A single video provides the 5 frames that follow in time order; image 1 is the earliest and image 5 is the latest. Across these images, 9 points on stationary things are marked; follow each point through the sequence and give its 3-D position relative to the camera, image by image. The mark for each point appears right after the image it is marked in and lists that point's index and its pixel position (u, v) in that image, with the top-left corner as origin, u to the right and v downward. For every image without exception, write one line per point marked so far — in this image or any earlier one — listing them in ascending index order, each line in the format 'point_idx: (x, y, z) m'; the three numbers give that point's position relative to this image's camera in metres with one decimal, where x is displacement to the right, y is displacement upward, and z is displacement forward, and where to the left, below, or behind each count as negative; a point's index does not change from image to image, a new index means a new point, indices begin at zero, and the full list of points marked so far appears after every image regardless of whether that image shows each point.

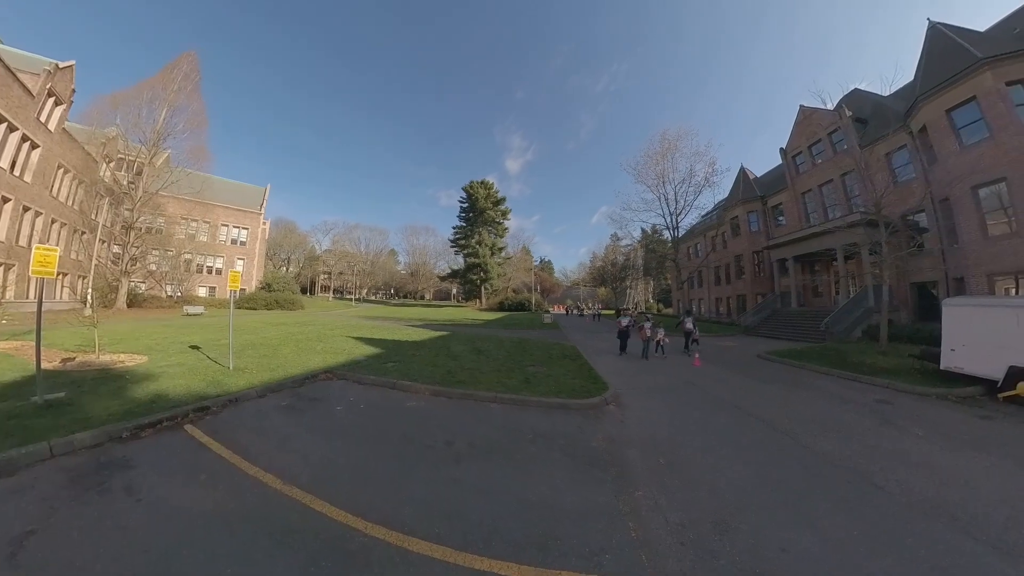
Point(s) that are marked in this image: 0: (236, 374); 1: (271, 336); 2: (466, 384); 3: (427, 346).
0: (-7.8, -2.4, +9.9) m
1: (-12.4, -2.3, +18.2) m
2: (-0.8, -2.0, +7.3) m
3: (-2.9, -2.0, +11.9) m
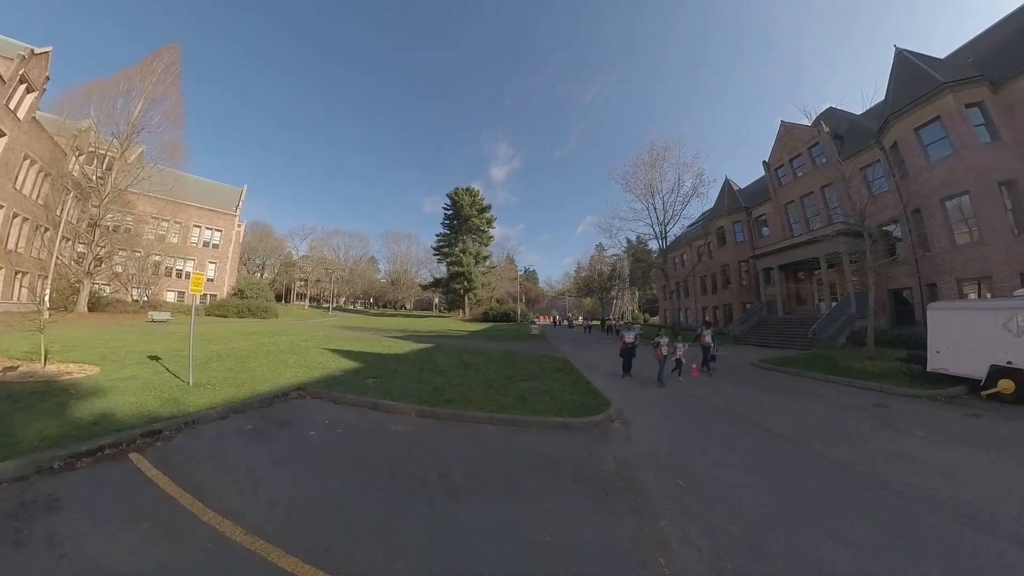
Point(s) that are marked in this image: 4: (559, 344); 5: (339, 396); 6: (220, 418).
0: (-8.1, -2.6, +9.0) m
1: (-13.1, -2.7, +17.0) m
2: (-0.9, -2.2, +6.8) m
3: (-3.3, -2.3, +11.3) m
4: (+2.9, -3.1, +19.5) m
5: (-3.7, -2.4, +7.6) m
6: (-6.1, -2.7, +7.2) m
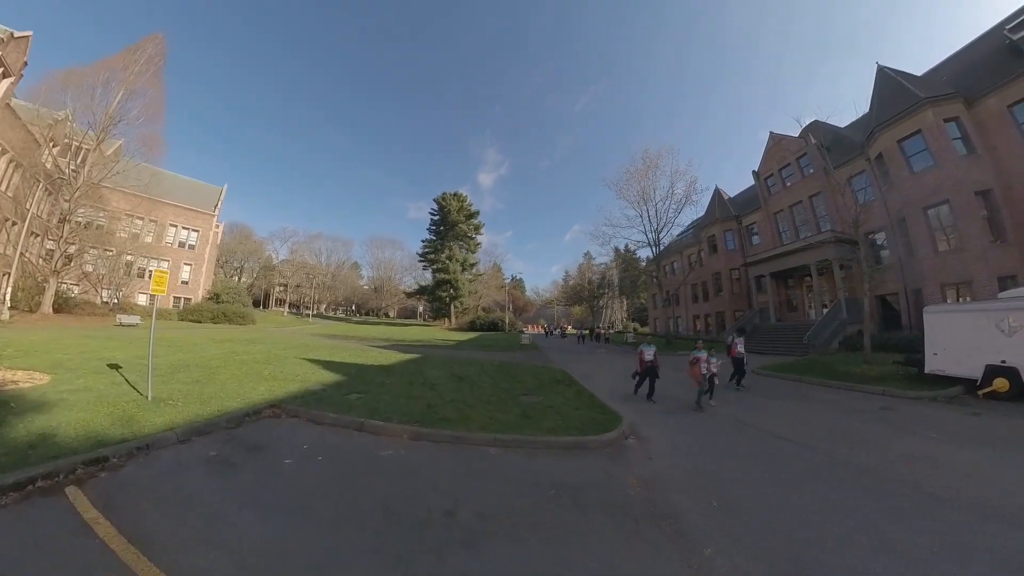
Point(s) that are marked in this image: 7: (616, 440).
0: (-8.1, -2.8, +8.0) m
1: (-13.6, -3.1, +15.8) m
2: (-0.9, -2.3, +6.1) m
3: (-3.5, -2.5, +10.5) m
4: (+2.2, -3.6, +19.0) m
5: (-3.7, -2.5, +6.8) m
6: (-6.0, -2.8, +6.3) m
7: (+1.8, -2.6, +5.9) m
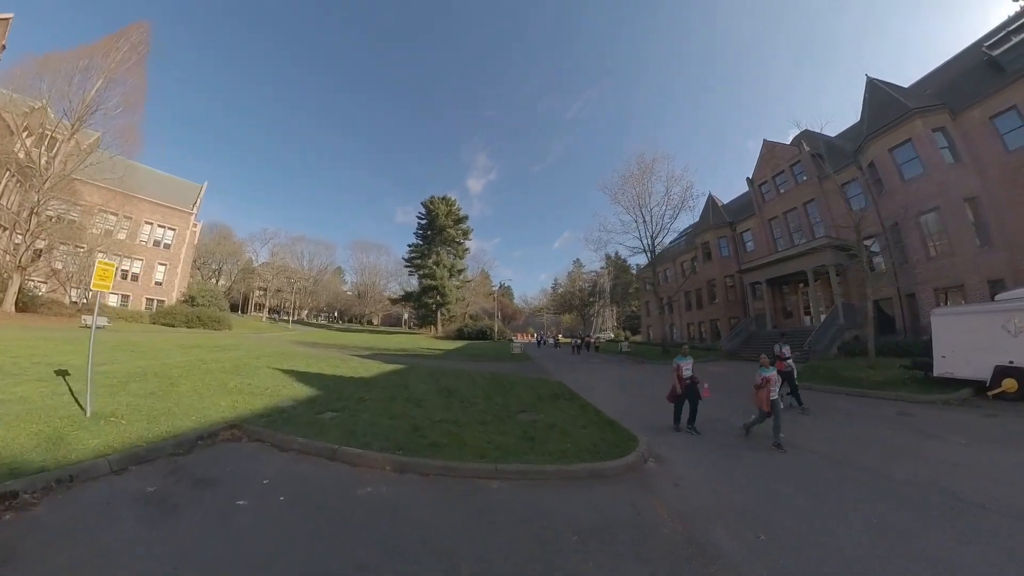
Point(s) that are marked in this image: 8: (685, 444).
0: (-8.2, -2.8, +6.9) m
1: (-14.0, -3.3, +14.4) m
2: (-0.9, -2.4, +5.3) m
3: (-3.7, -2.7, +9.6) m
4: (+1.7, -4.0, +18.3) m
5: (-3.8, -2.6, +5.9) m
6: (-6.1, -2.8, +5.3) m
7: (+1.8, -2.7, +5.3) m
8: (+3.2, -3.1, +6.7) m
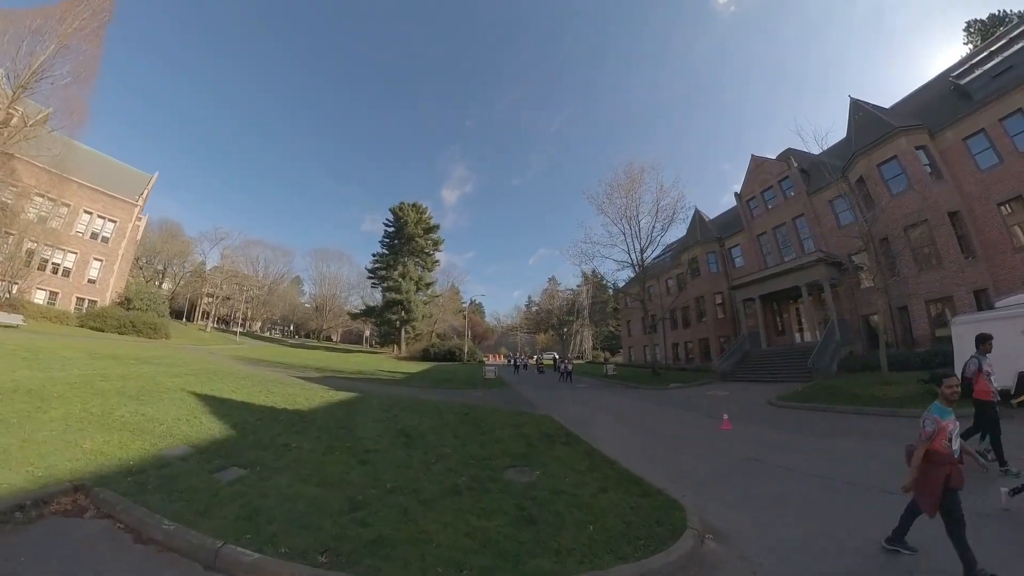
0: (-8.5, -2.8, +4.4) m
1: (-15.0, -3.4, +11.4) m
2: (-1.0, -2.5, +3.6) m
3: (-4.2, -2.9, +7.6) m
4: (+0.3, -4.8, +16.6) m
5: (-4.0, -2.6, +3.9) m
6: (-6.2, -2.7, +3.1) m
7: (+1.6, -2.8, +3.7) m
8: (+2.9, -3.4, +5.3) m
